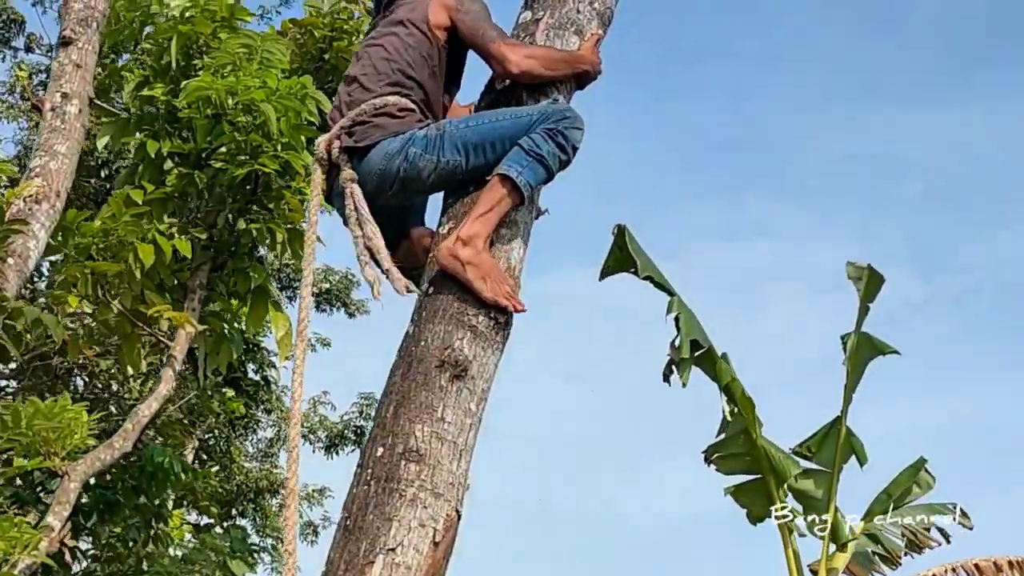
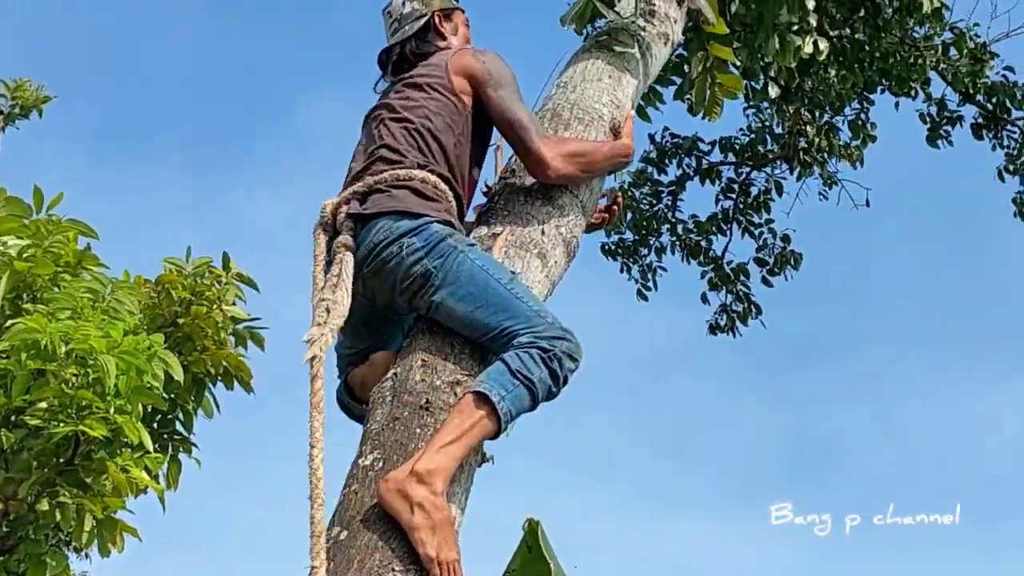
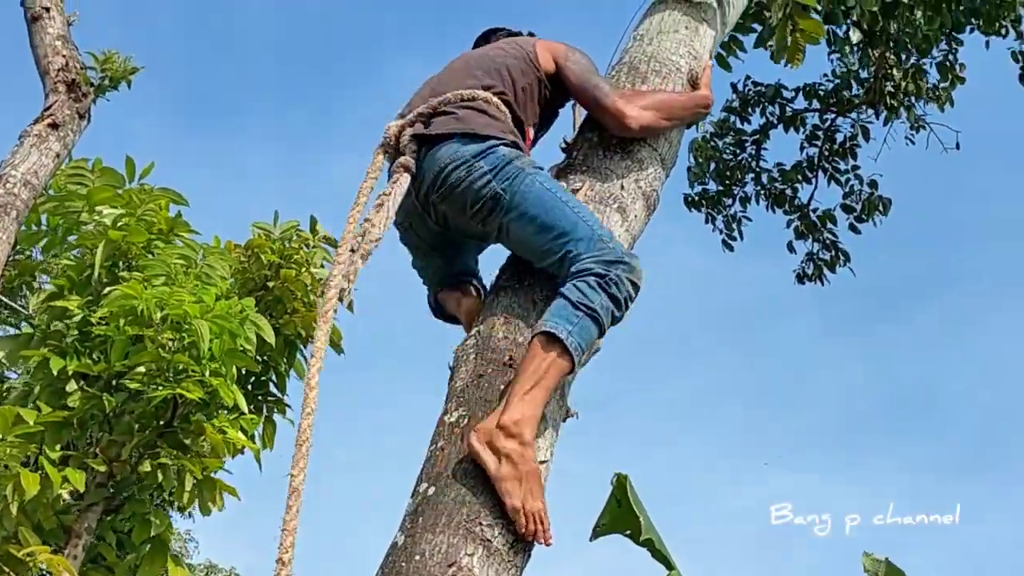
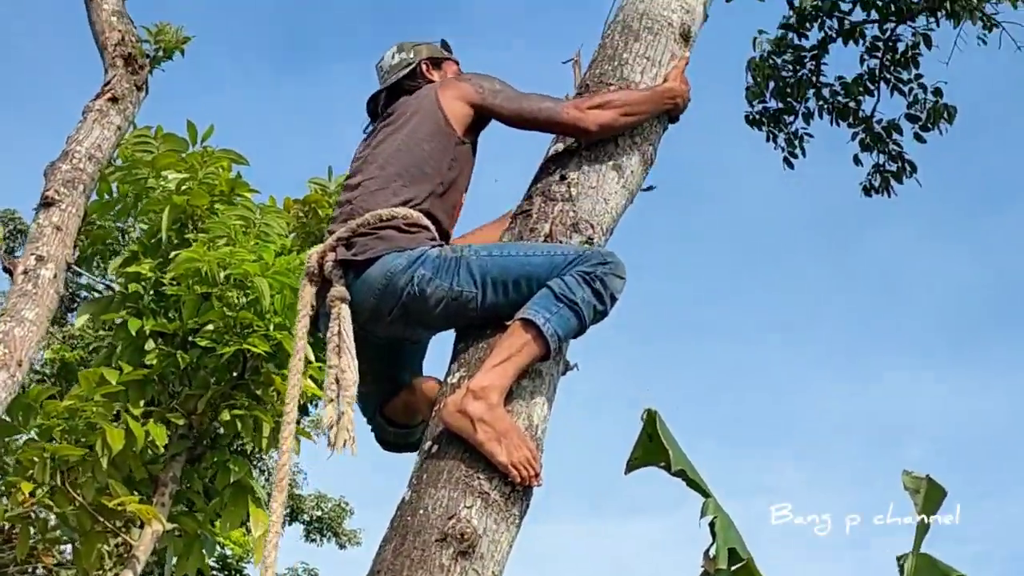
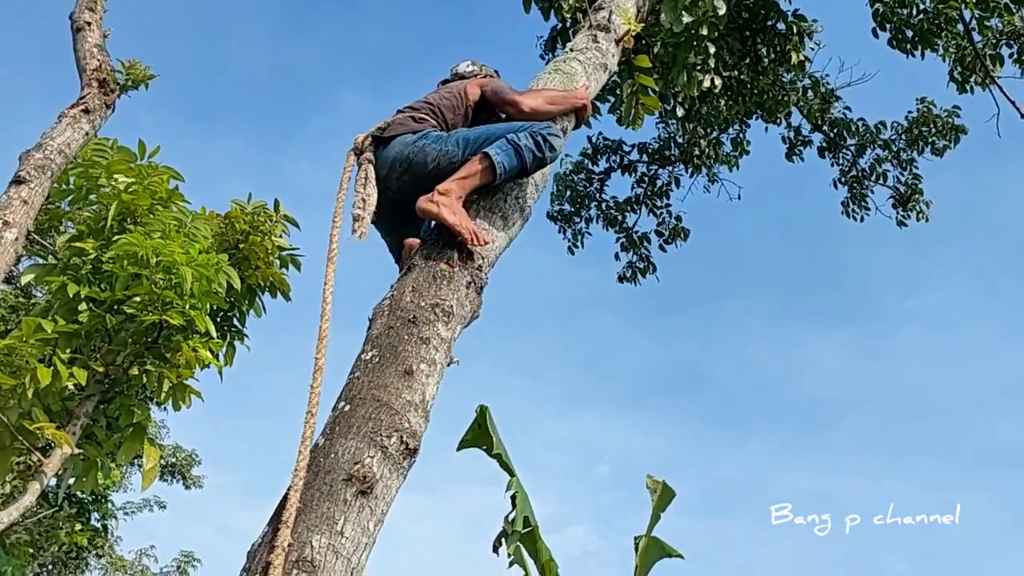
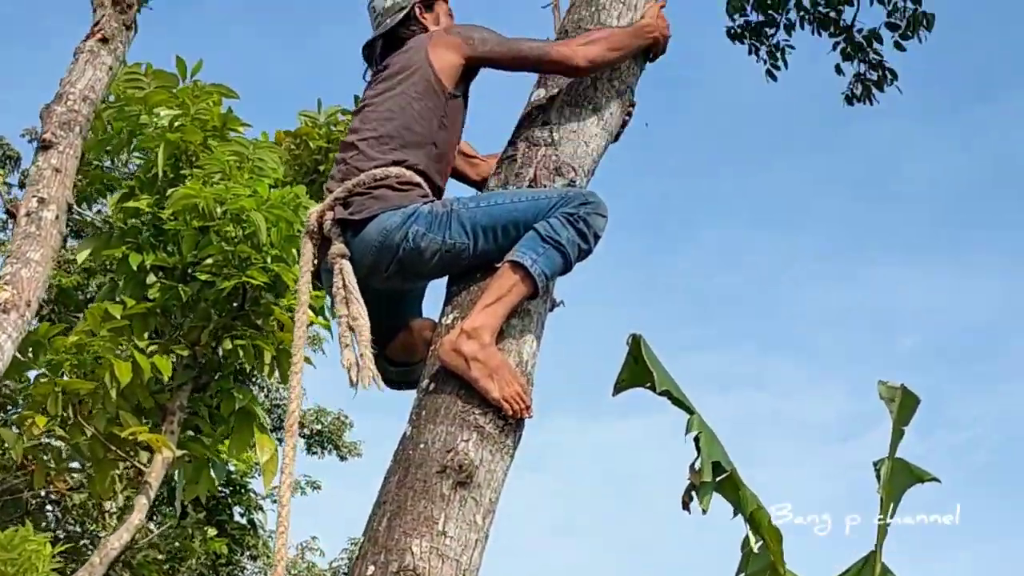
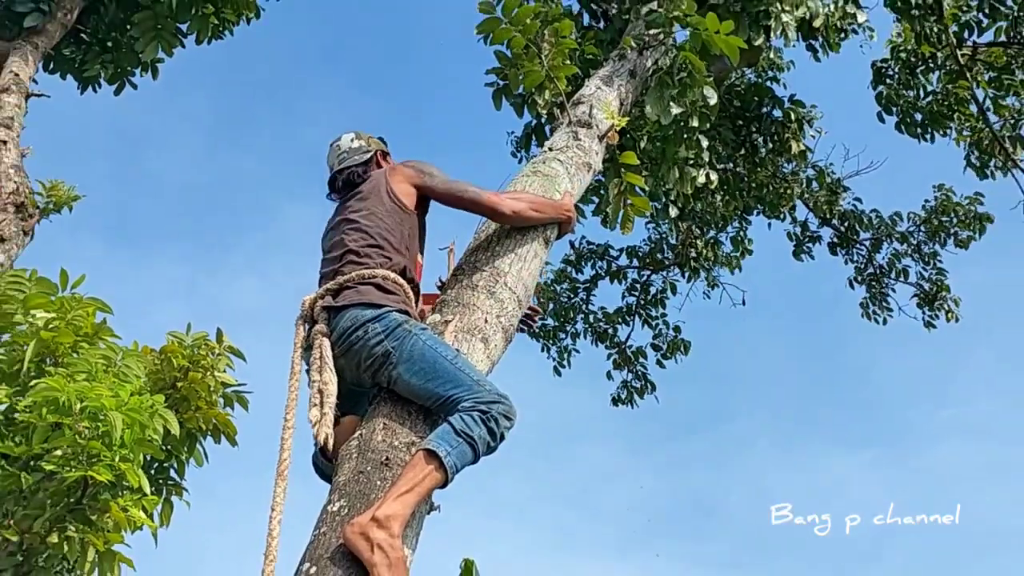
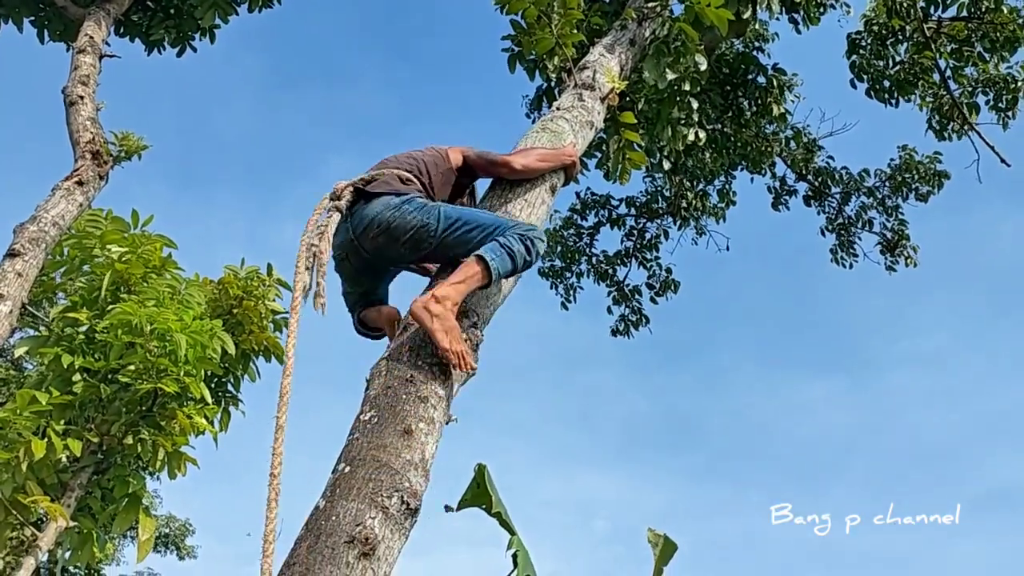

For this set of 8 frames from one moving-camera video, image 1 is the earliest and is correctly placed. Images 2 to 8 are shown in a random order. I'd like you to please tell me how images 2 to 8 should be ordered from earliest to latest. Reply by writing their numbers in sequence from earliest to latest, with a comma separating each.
6, 4, 3, 2, 7, 8, 5
